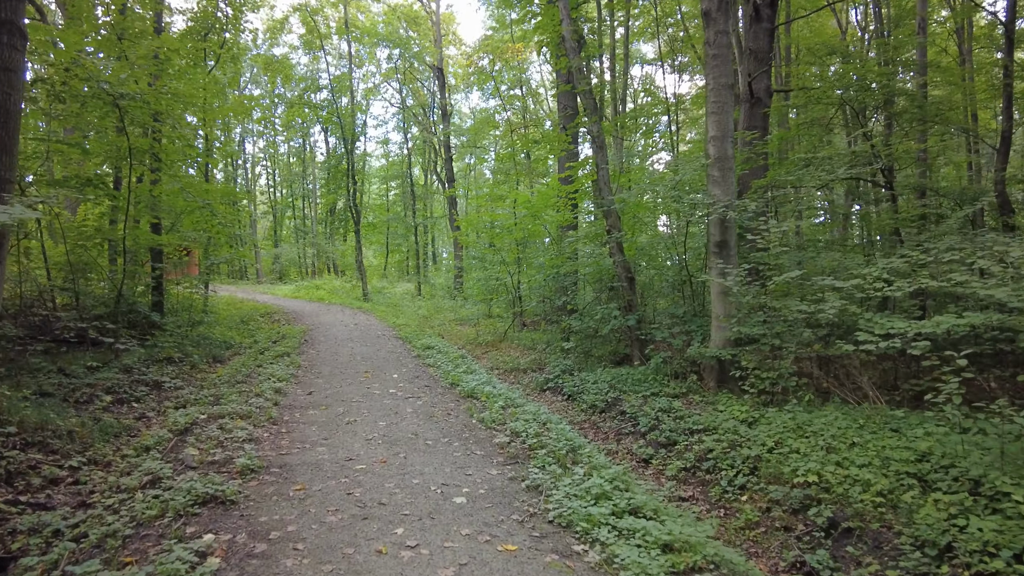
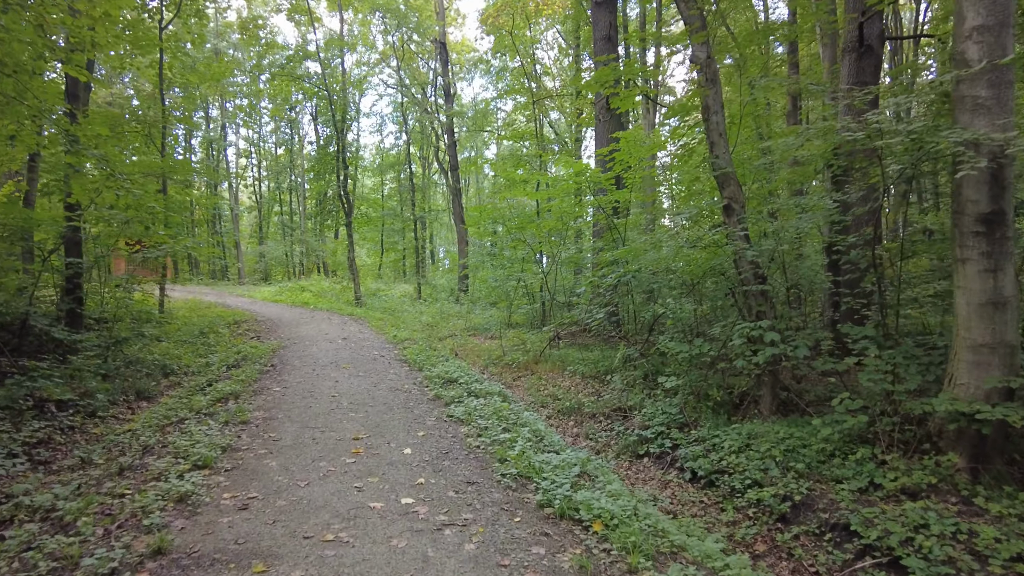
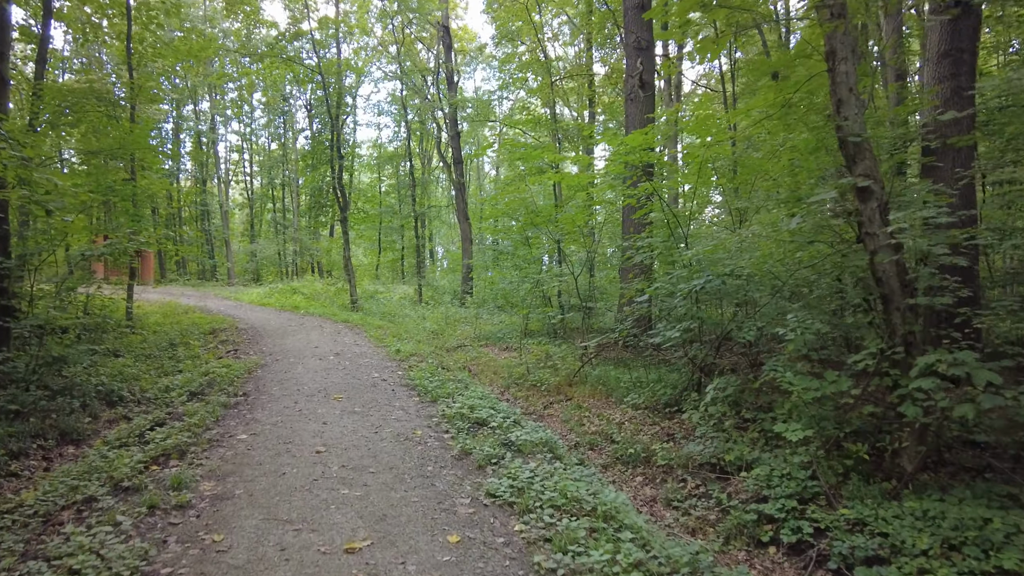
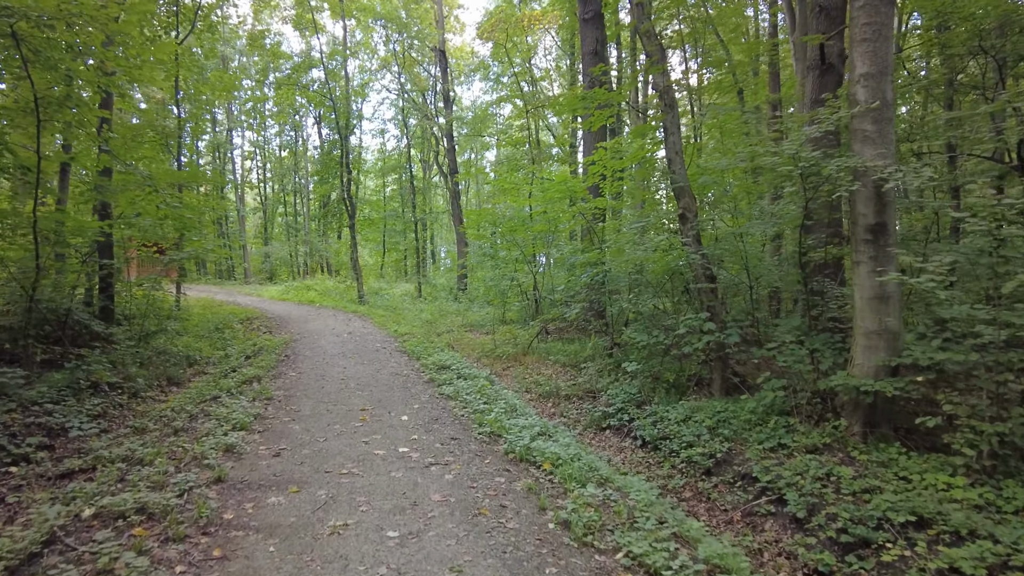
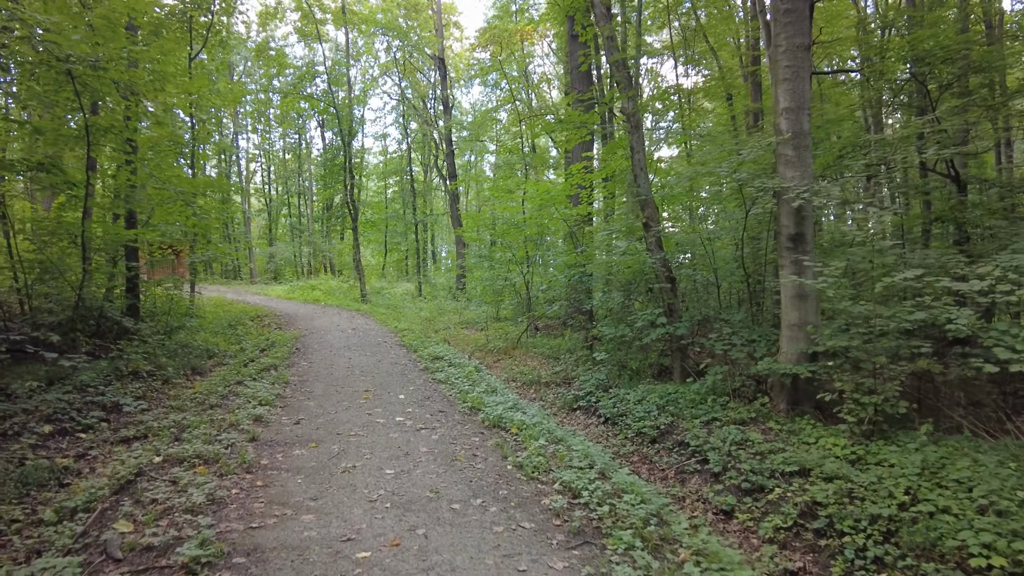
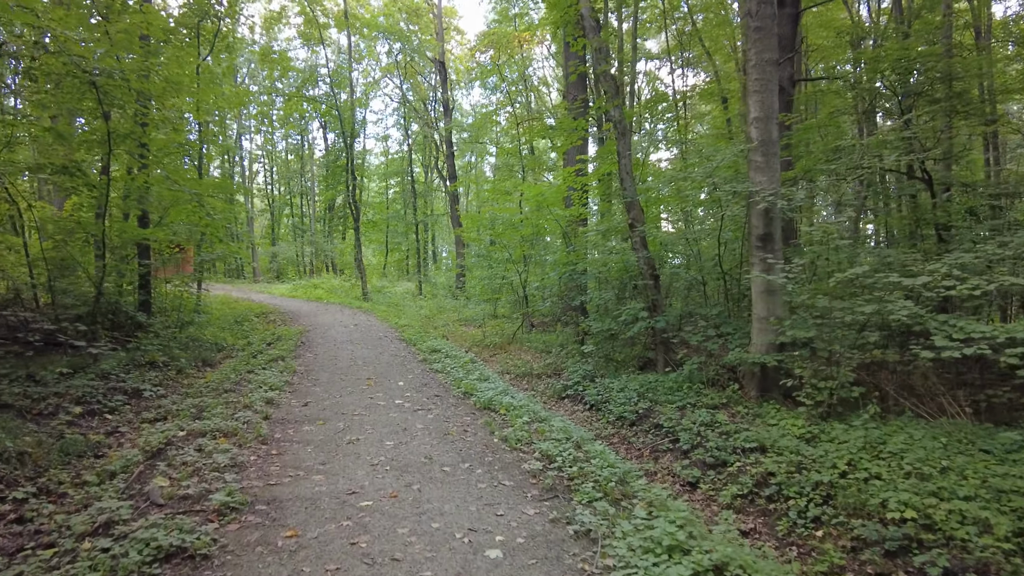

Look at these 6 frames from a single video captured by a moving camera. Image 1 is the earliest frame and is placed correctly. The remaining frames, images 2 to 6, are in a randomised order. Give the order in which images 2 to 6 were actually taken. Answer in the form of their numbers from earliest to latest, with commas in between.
6, 5, 4, 2, 3
